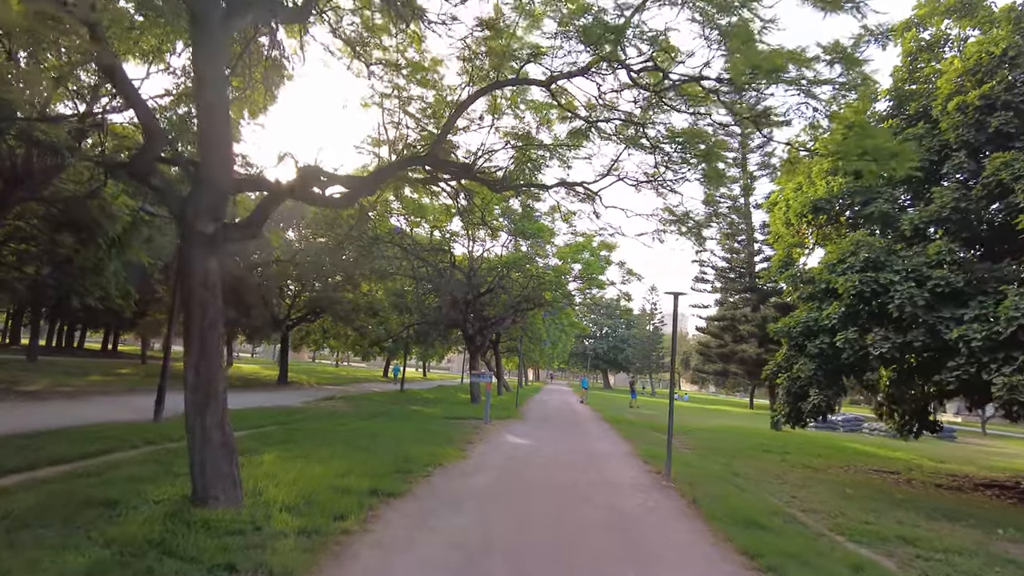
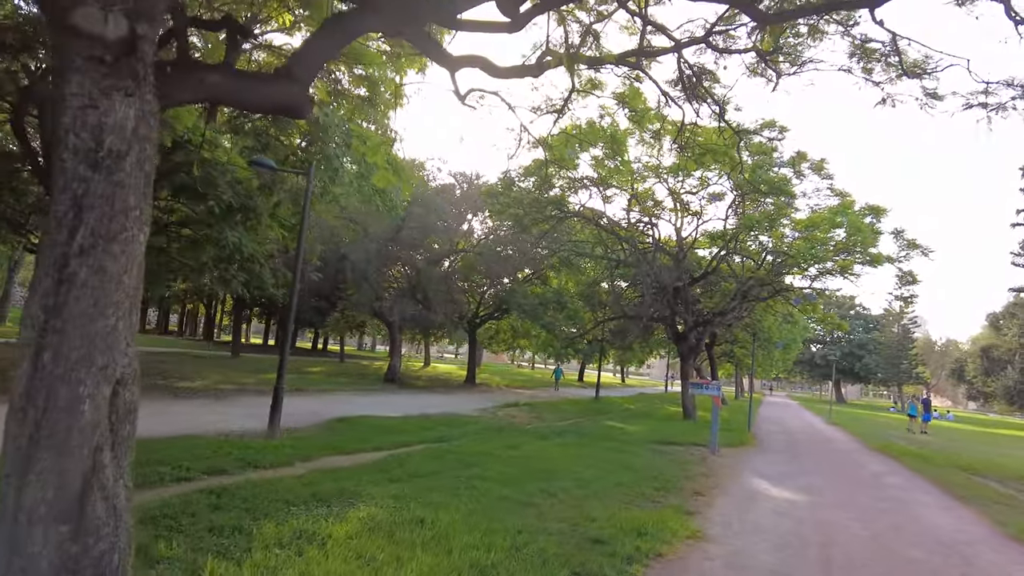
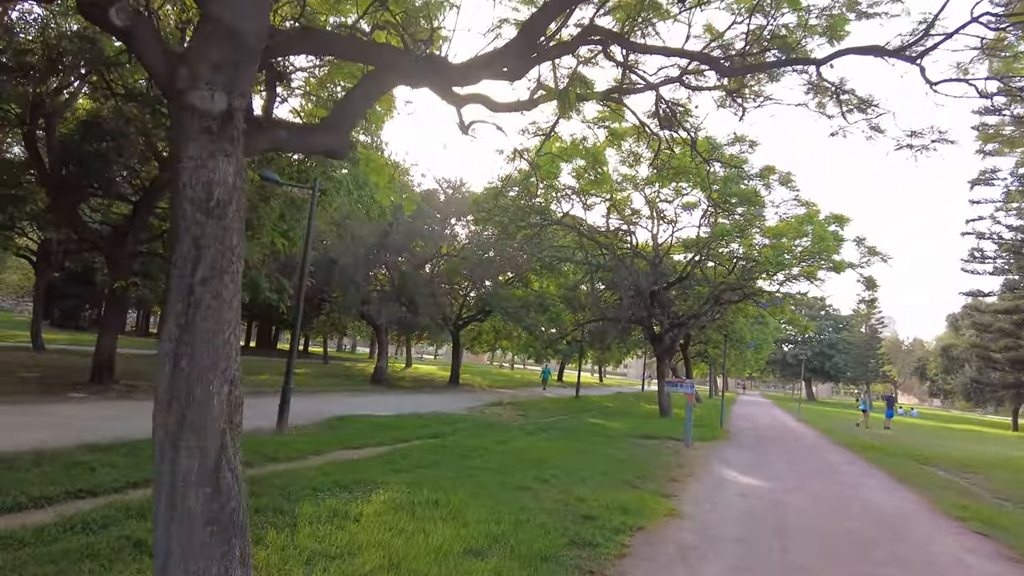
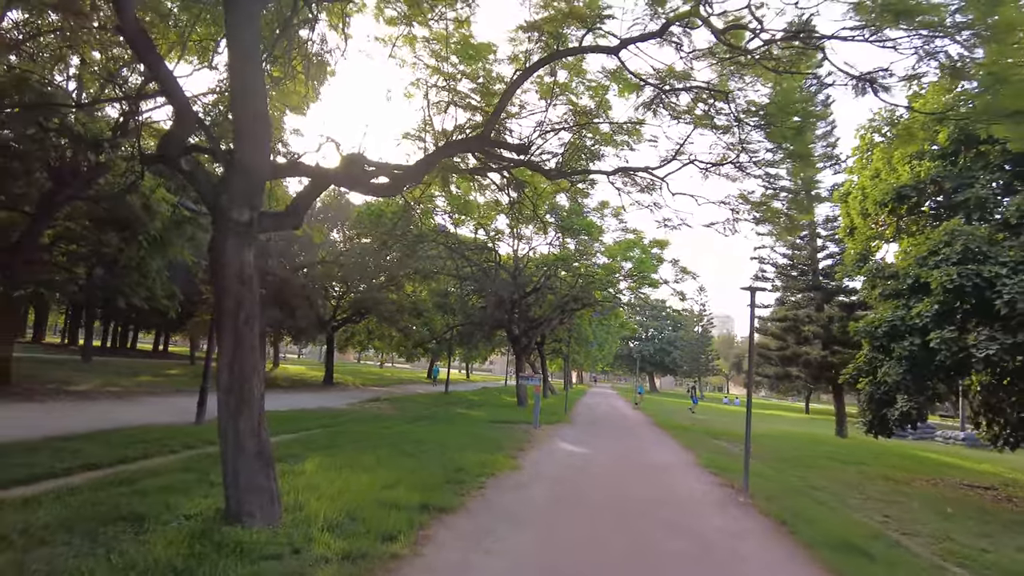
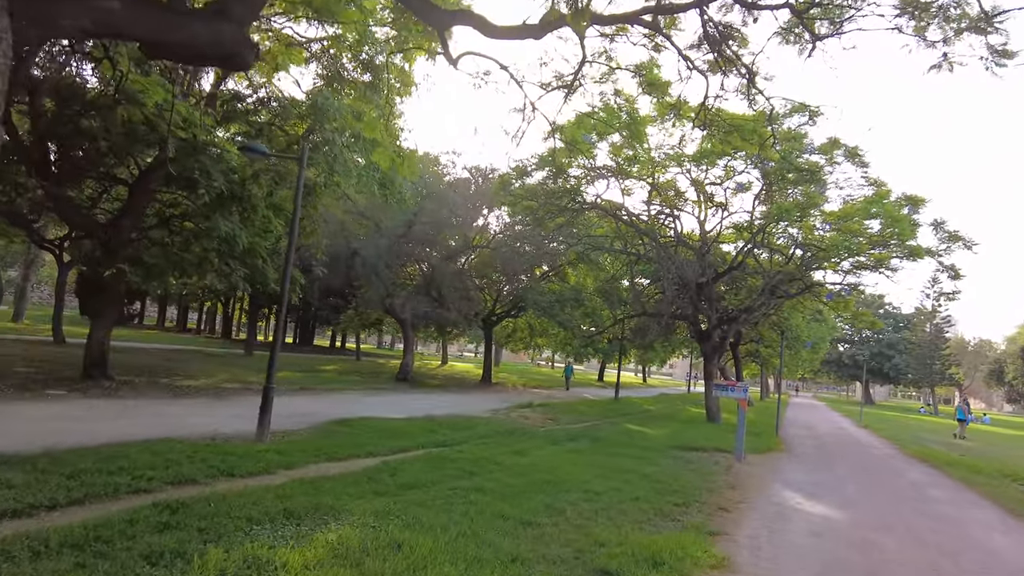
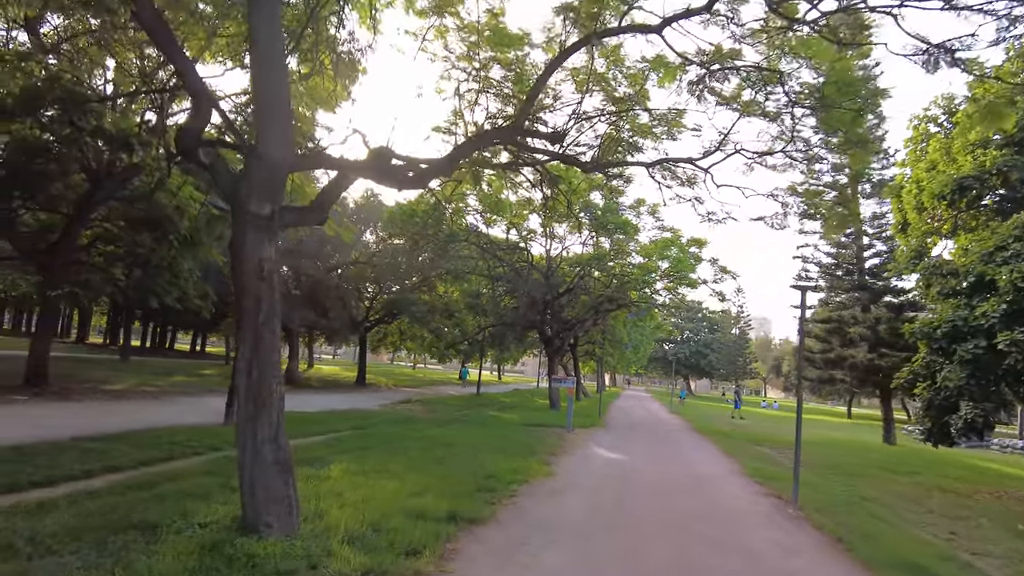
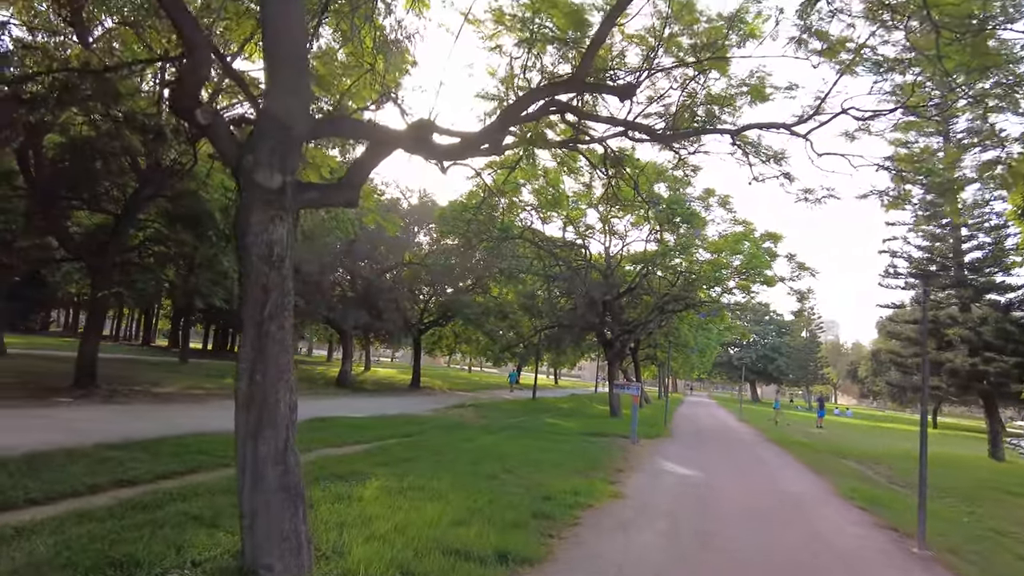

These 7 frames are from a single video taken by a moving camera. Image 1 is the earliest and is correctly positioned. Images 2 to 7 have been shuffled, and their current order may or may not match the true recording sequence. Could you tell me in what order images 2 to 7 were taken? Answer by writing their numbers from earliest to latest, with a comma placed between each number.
4, 6, 7, 3, 2, 5
